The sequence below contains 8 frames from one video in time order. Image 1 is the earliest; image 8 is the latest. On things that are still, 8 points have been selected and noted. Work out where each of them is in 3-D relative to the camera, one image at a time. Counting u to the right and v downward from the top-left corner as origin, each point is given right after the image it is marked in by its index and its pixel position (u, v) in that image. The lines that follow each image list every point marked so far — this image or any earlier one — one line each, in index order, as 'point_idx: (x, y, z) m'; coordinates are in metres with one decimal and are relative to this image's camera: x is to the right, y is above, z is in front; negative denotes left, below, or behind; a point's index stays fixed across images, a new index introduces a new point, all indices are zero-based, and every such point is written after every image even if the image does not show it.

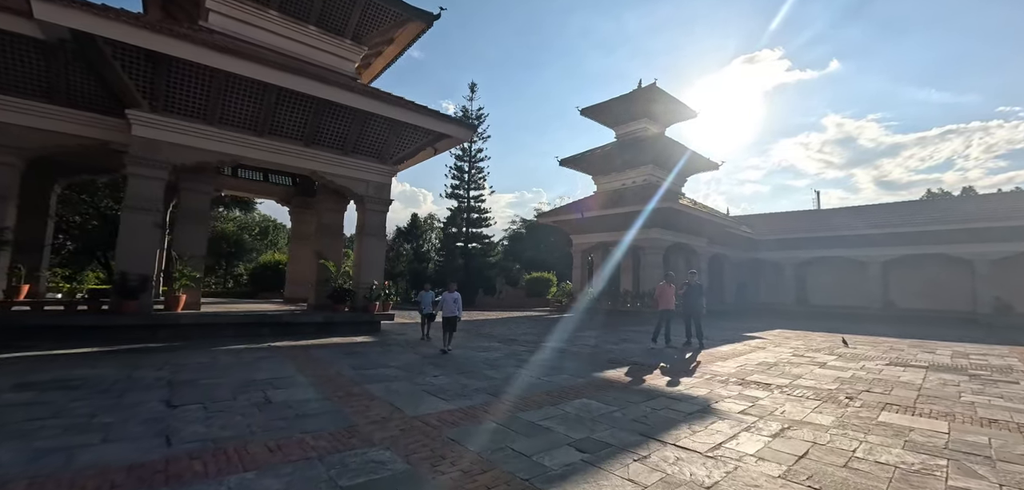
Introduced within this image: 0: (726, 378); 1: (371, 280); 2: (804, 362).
0: (+3.2, -2.0, +6.4) m
1: (-3.7, -0.9, +11.1) m
2: (+5.3, -2.1, +8.0) m
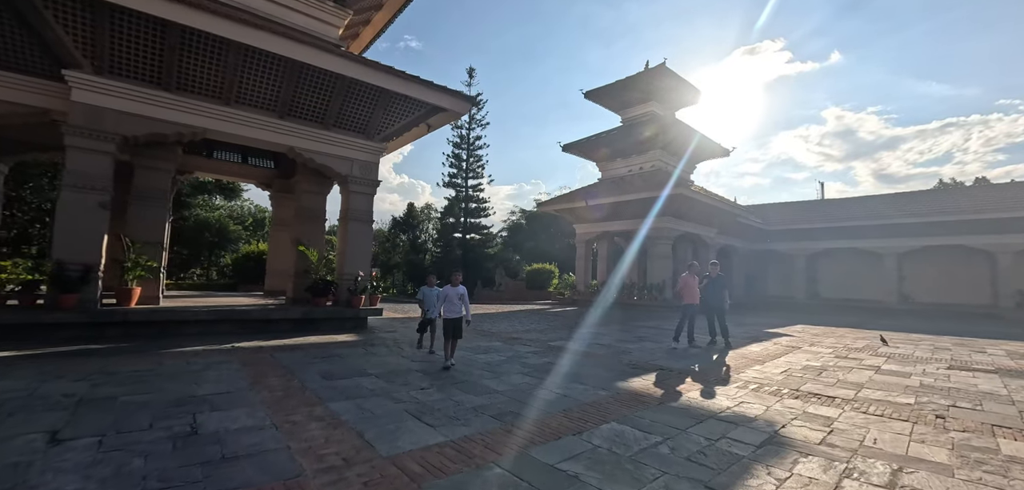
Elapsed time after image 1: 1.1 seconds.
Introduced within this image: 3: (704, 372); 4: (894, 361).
0: (+3.2, -1.8, +5.3) m
1: (-3.6, -0.6, +9.9) m
2: (+5.3, -1.9, +6.9) m
3: (+2.8, -1.8, +6.3) m
4: (+6.7, -2.0, +7.6) m
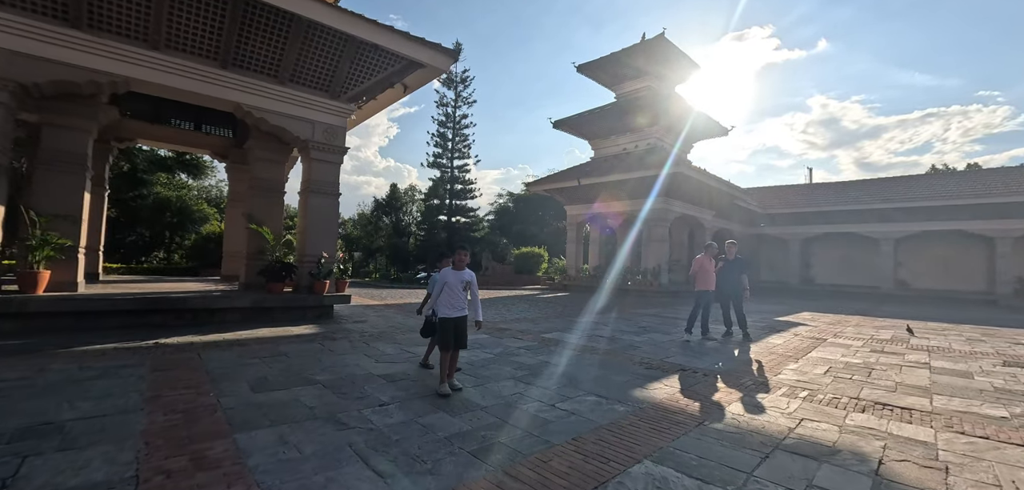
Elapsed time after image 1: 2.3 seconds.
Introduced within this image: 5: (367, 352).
0: (+3.1, -1.5, +4.2) m
1: (-3.9, -0.1, +8.5) m
2: (+5.2, -1.6, +5.9) m
3: (+2.7, -1.5, +5.2) m
4: (+6.5, -1.7, +6.6) m
5: (-1.9, -1.4, +5.7) m
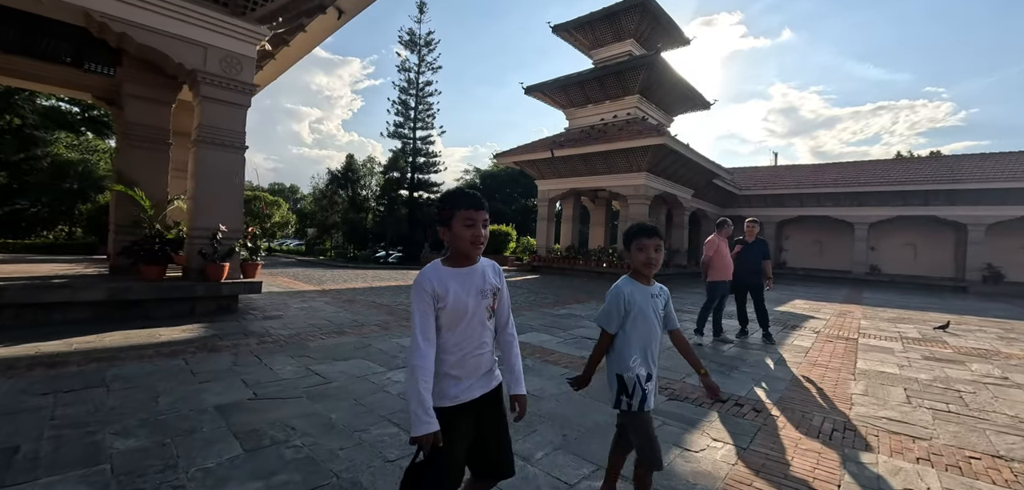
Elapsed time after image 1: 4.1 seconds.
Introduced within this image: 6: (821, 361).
0: (+2.9, -1.3, +2.6) m
1: (-4.4, +0.3, +6.4) m
2: (+4.8, -1.4, +4.5) m
3: (+2.3, -1.3, +3.6) m
4: (+6.1, -1.4, +5.3) m
5: (-2.3, -1.1, +3.8) m
6: (+3.5, -1.3, +4.9) m
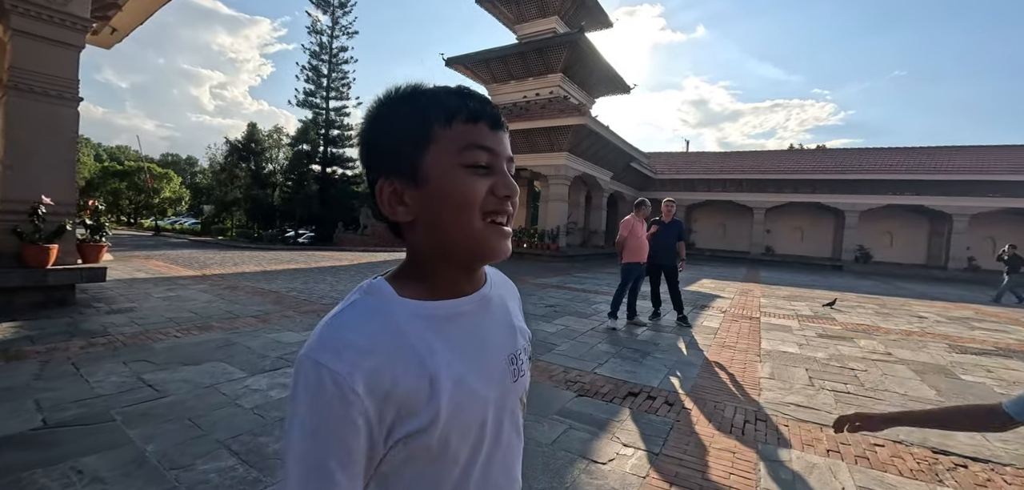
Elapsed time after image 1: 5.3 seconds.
0: (+2.2, -1.2, +2.6) m
1: (-5.6, +0.6, +5.0) m
2: (+3.8, -1.2, +4.7) m
3: (+1.5, -1.1, +3.5) m
4: (+4.9, -1.2, +5.8) m
5: (-3.1, -1.0, +2.8) m
6: (+2.5, -1.1, +5.0) m
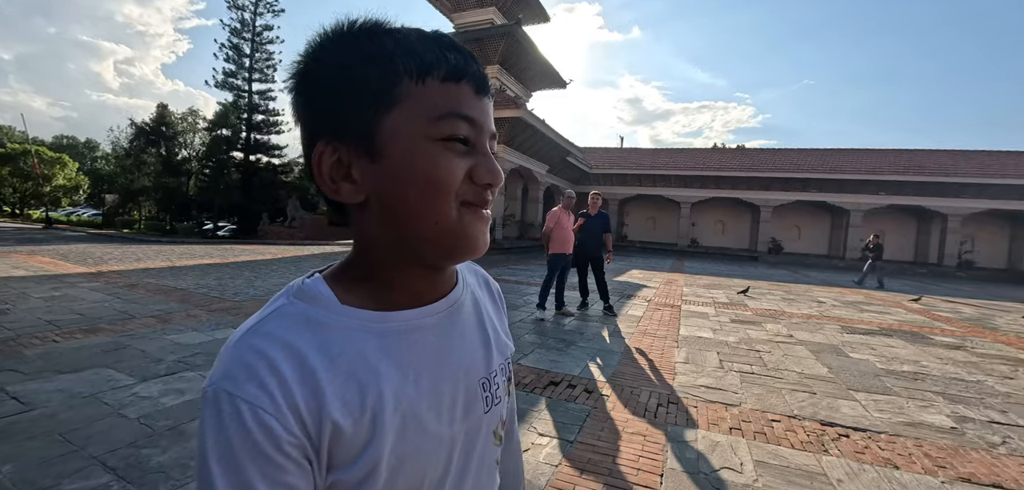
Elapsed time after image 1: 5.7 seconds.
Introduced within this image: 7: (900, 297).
0: (+1.7, -1.2, +2.8) m
1: (-6.3, +0.7, +4.2) m
2: (+3.0, -1.1, +5.1) m
3: (+0.9, -1.0, +3.6) m
4: (+4.0, -1.1, +6.3) m
5: (-3.6, -0.9, +2.4) m
6: (+1.7, -1.0, +5.2) m
7: (+8.1, -1.0, +9.1) m
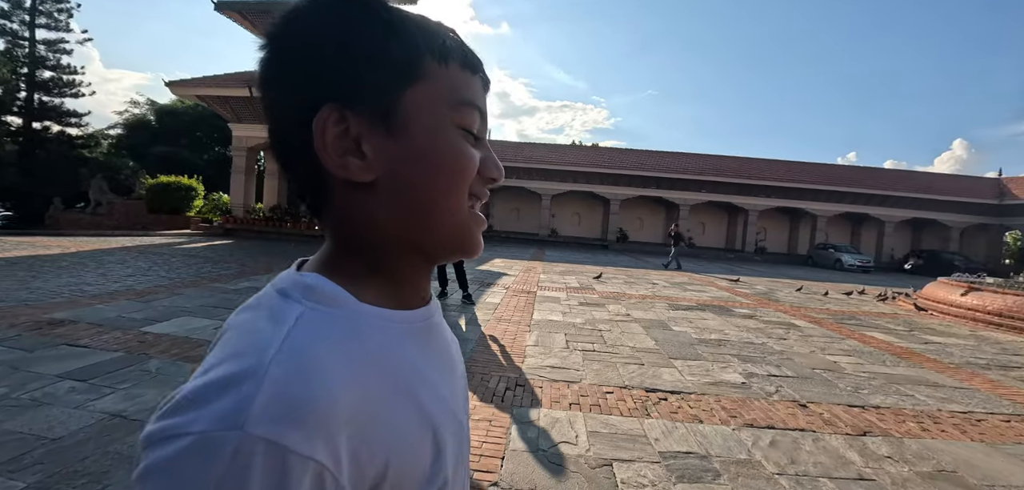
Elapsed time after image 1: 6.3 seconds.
0: (+0.7, -1.1, +3.1) m
1: (-7.4, +0.8, +2.1) m
2: (+1.3, -0.9, +5.6) m
3: (-0.3, -0.9, +3.6) m
4: (+1.9, -0.9, +7.0) m
5: (-4.3, -0.9, +1.2) m
6: (0.0, -0.9, +5.3) m
7: (+5.1, -0.8, +10.9) m
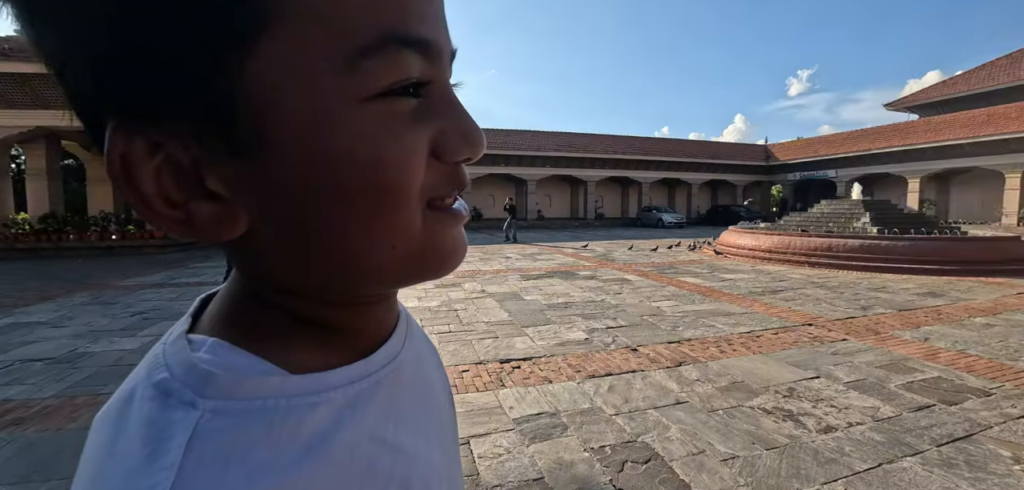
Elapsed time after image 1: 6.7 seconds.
0: (-0.4, -0.9, +3.0) m
1: (-8.0, +0.1, -0.2) m
2: (-0.5, -0.7, +5.6) m
3: (-1.4, -0.9, +3.2) m
4: (-0.3, -0.6, +7.2) m
5: (-4.6, -1.2, -0.2) m
6: (-1.7, -0.8, +5.0) m
7: (+1.6, -0.1, +11.7) m
